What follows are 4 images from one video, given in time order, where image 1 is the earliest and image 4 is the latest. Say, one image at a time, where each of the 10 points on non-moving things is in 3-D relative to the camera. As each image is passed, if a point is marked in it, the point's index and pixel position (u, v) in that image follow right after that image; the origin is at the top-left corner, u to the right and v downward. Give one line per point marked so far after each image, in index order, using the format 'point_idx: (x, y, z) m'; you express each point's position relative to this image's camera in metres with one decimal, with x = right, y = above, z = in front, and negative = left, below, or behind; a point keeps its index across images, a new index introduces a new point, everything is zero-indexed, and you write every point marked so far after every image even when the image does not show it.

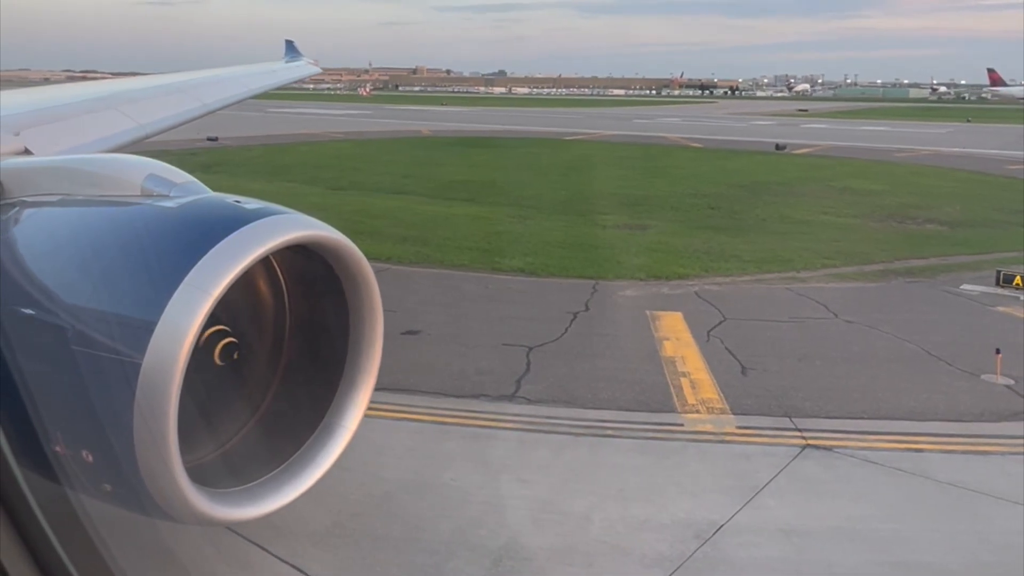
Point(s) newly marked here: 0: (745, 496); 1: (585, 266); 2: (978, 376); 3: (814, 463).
0: (+1.5, -1.4, +5.7) m
1: (+1.1, +0.3, +12.8) m
2: (+4.5, -0.8, +8.3) m
3: (+2.2, -1.3, +6.2) m
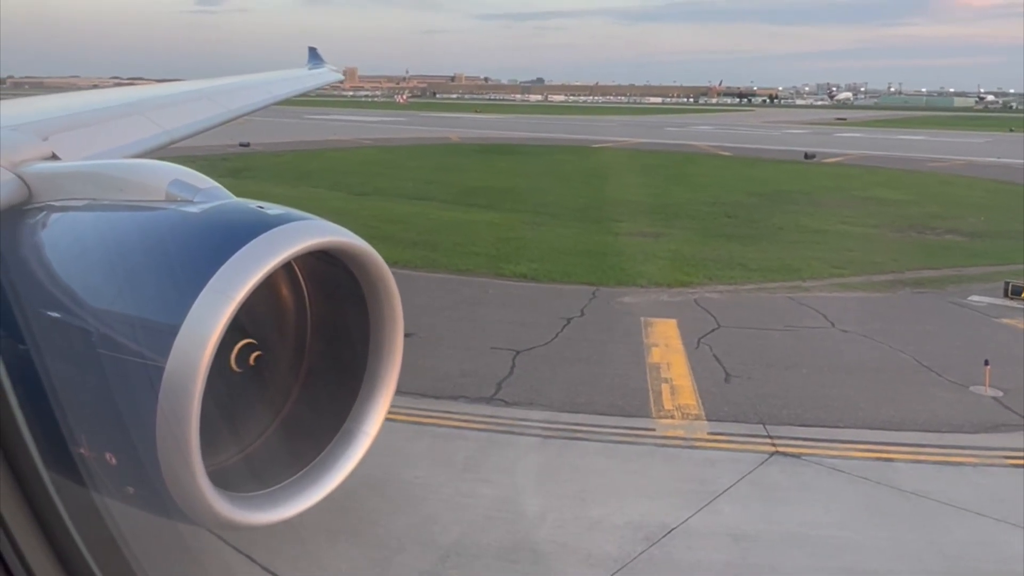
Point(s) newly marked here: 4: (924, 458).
0: (+1.3, -1.4, +5.8) m
1: (+1.1, +0.2, +12.9) m
2: (+4.3, -0.9, +8.2) m
3: (+1.9, -1.3, +6.3) m
4: (+3.1, -1.3, +6.6) m
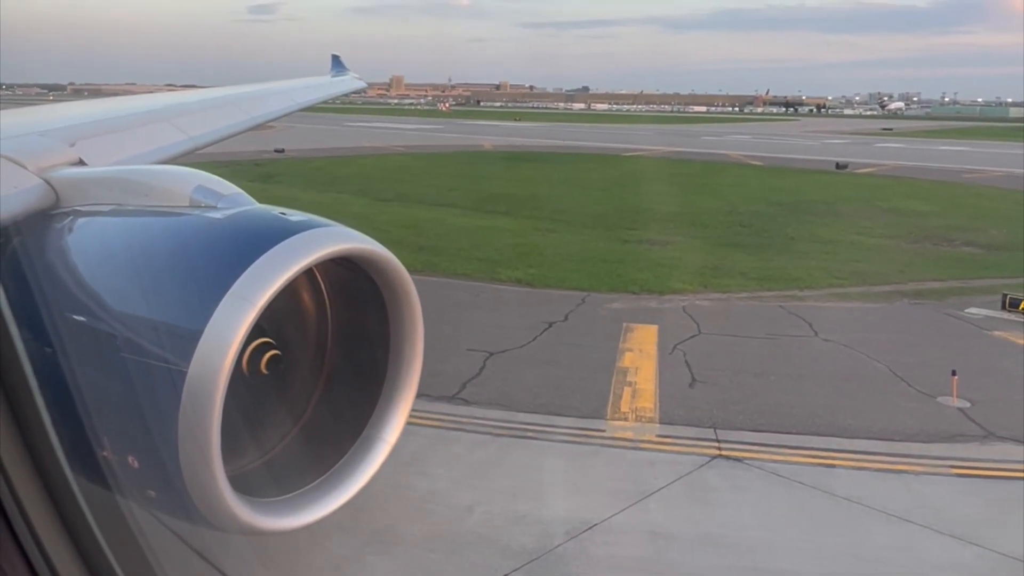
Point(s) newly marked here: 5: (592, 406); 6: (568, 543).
0: (+0.8, -1.4, +5.9) m
1: (+1.1, +0.1, +13.0) m
2: (+4.0, -1.0, +8.1) m
3: (+1.5, -1.4, +6.3) m
4: (+2.7, -1.4, +6.6) m
5: (+0.7, -1.0, +7.7) m
6: (+0.3, -1.6, +5.3) m
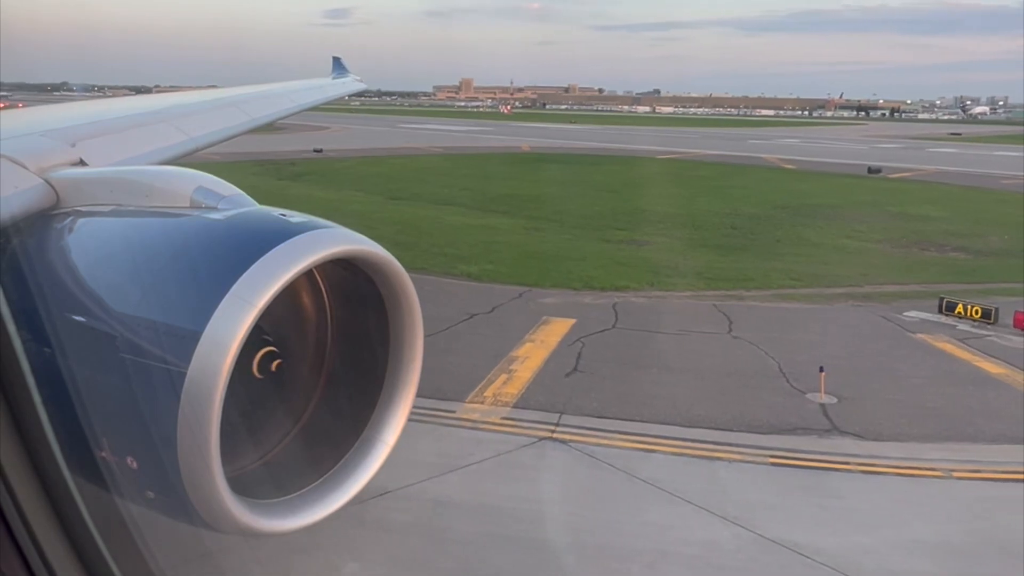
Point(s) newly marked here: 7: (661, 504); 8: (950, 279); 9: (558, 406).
0: (-0.5, -1.3, +6.3) m
1: (+0.4, +0.2, +13.4) m
2: (+2.8, -1.0, +8.3) m
3: (+0.2, -1.3, +6.7) m
4: (+1.4, -1.3, +6.8) m
5: (-0.5, -1.0, +8.1) m
6: (-1.1, -1.5, +5.8) m
7: (+1.0, -1.5, +5.9) m
8: (+7.3, +0.2, +14.4) m
9: (+0.4, -1.1, +7.7) m
